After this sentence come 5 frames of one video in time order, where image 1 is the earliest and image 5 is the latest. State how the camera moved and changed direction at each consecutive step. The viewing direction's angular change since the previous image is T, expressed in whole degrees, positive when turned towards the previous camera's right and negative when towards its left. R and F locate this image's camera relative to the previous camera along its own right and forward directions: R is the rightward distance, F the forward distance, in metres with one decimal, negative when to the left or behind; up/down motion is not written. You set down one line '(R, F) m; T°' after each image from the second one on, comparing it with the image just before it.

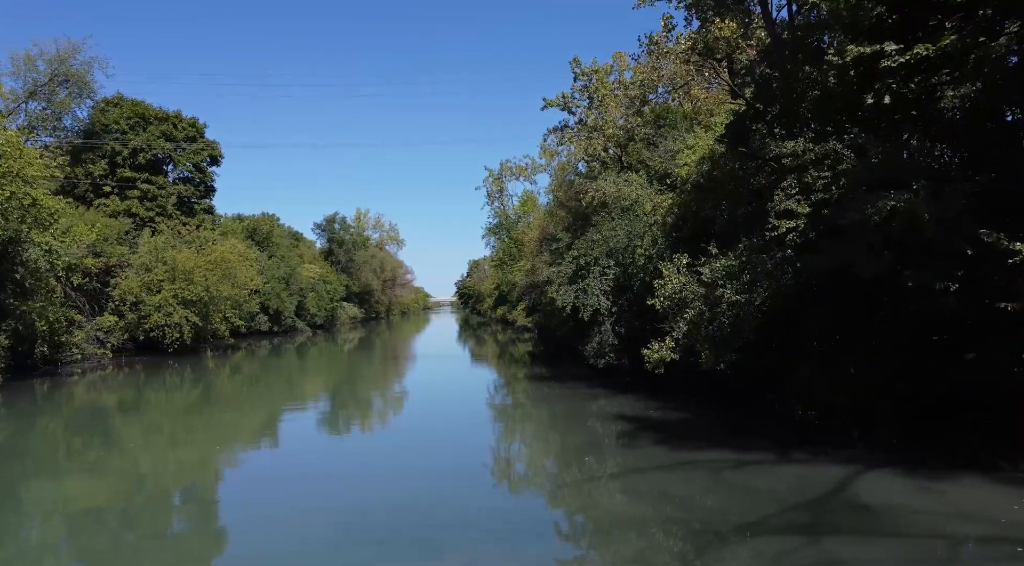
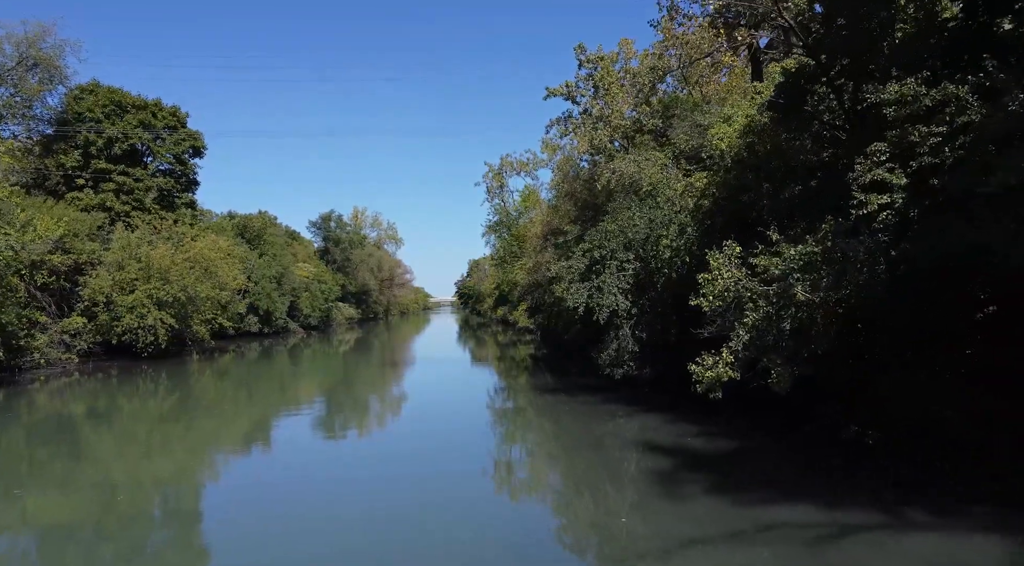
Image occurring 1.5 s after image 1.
(0.0, +2.4) m; 0°
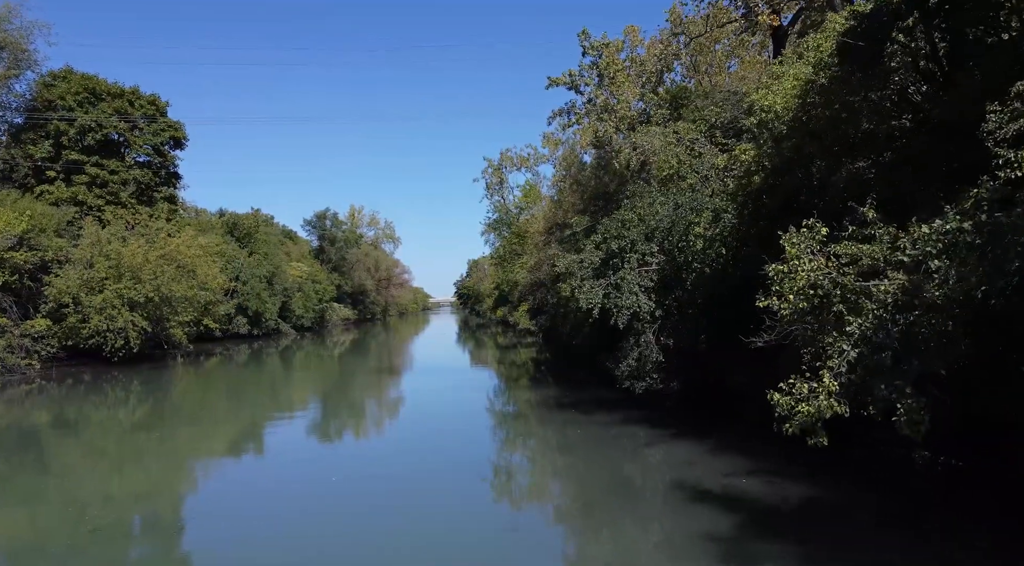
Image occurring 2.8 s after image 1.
(0.0, +2.3) m; 0°
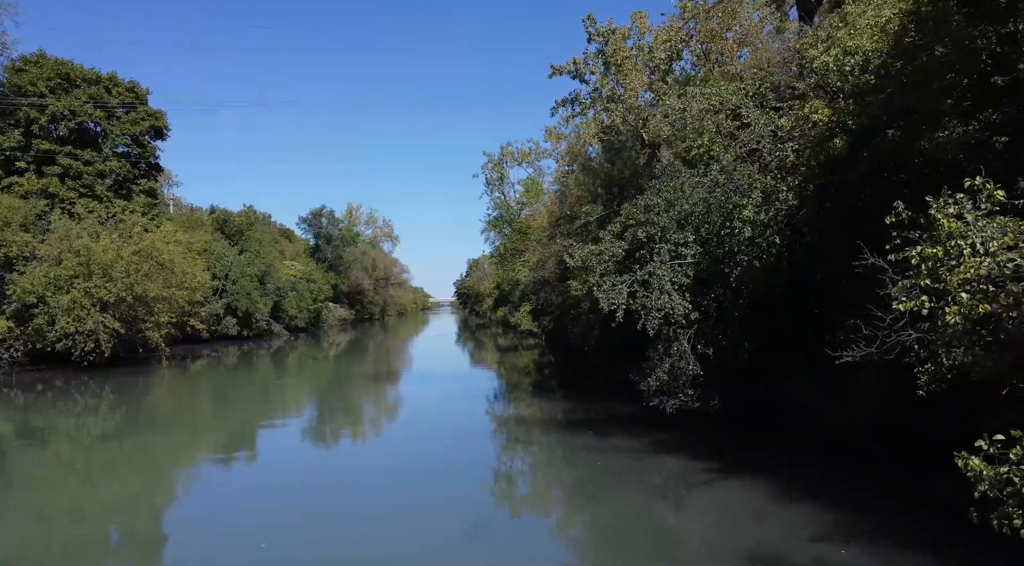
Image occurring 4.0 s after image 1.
(-0.1, +2.1) m; 0°
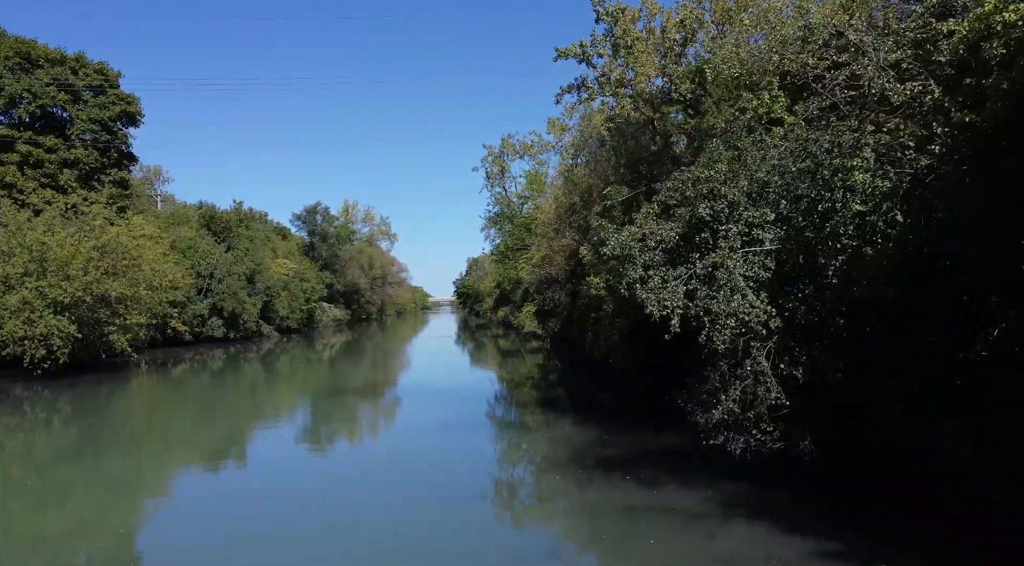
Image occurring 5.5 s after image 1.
(-0.1, +2.7) m; 0°
